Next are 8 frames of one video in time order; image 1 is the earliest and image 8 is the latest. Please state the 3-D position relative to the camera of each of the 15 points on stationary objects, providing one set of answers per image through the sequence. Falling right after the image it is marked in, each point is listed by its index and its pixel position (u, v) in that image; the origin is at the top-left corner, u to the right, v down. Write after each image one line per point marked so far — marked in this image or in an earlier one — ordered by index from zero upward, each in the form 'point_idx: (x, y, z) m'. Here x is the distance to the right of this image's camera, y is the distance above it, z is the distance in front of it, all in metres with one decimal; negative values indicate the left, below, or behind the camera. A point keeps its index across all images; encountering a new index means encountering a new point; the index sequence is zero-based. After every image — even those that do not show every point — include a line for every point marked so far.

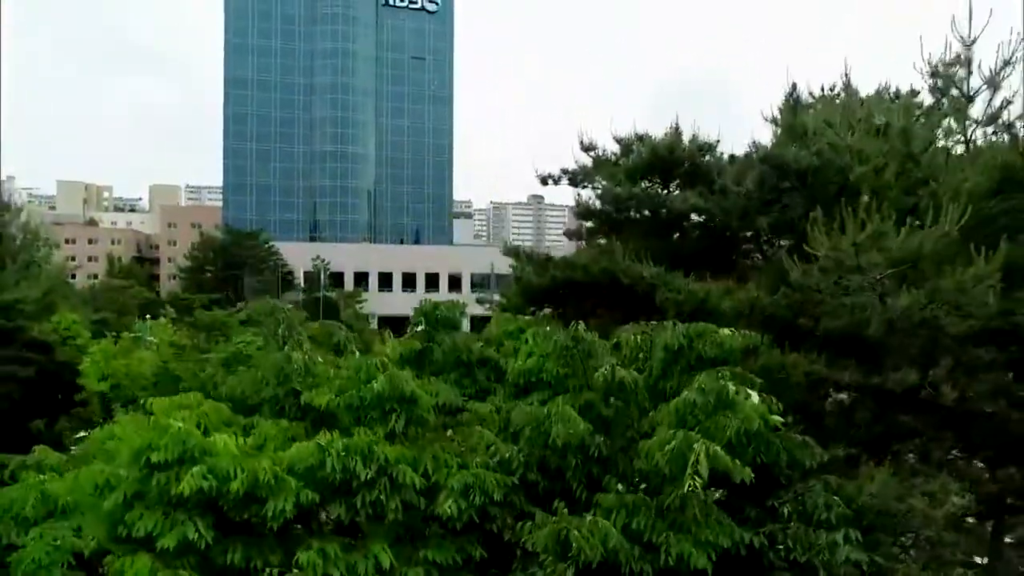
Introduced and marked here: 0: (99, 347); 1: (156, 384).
0: (-3.2, -0.5, +6.4) m
1: (-2.7, -0.7, +6.2) m
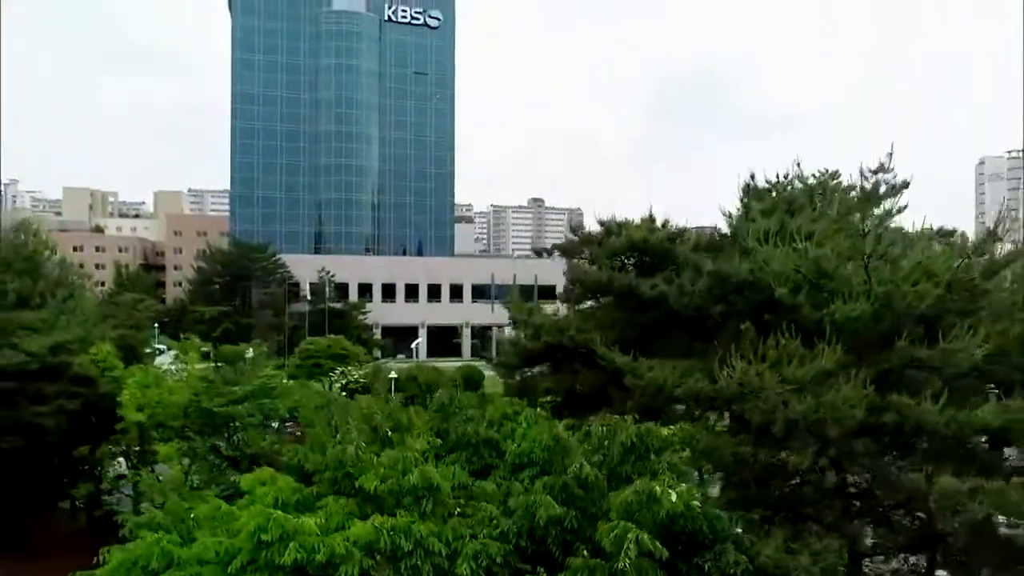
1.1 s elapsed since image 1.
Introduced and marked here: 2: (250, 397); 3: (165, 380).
0: (-3.2, -0.8, +7.0) m
1: (-2.7, -1.0, +6.8) m
2: (-2.3, -1.0, +6.8) m
3: (-3.0, -0.8, +7.1) m
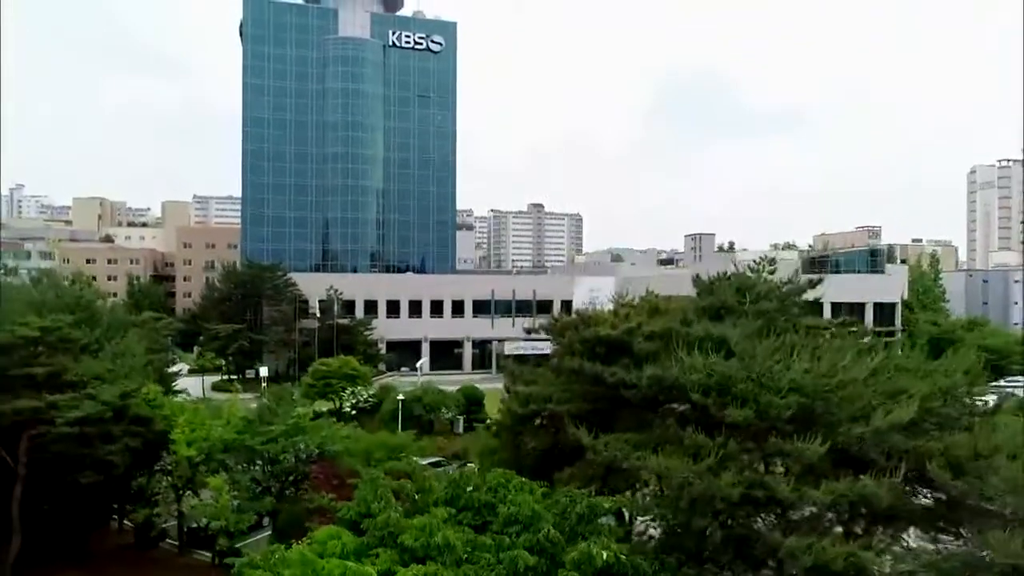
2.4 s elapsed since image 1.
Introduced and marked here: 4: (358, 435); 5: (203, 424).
0: (-3.2, -1.3, +8.1) m
1: (-2.8, -1.5, +8.0) m
2: (-2.3, -1.5, +7.9) m
3: (-3.1, -1.3, +8.3) m
4: (-1.6, -1.6, +8.6) m
5: (-3.1, -1.4, +8.2) m
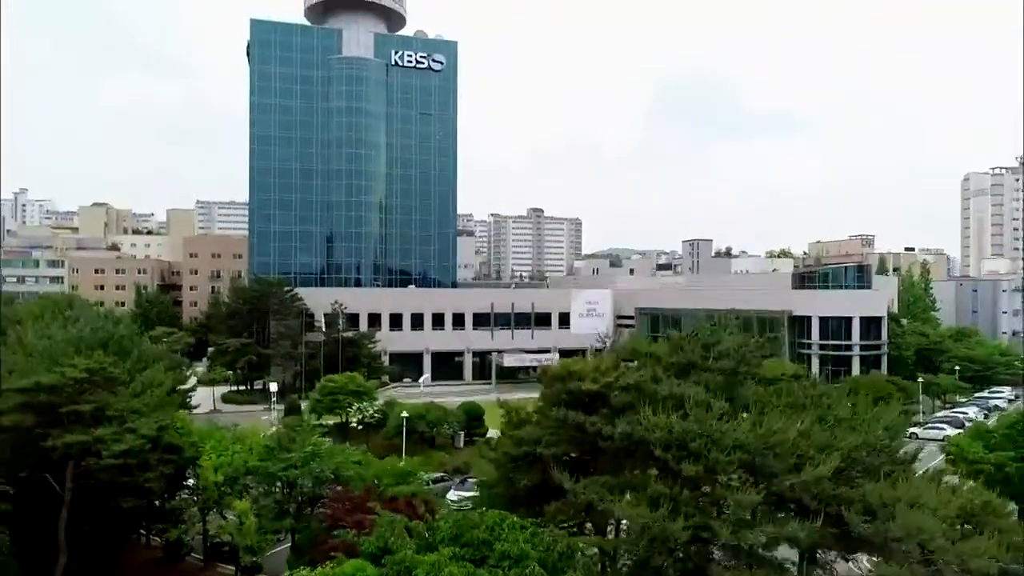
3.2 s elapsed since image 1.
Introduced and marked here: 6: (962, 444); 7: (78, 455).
0: (-3.3, -1.8, +9.0) m
1: (-2.8, -2.0, +8.8) m
2: (-2.3, -1.9, +8.7) m
3: (-3.1, -1.8, +9.1) m
4: (-1.6, -2.0, +9.4) m
5: (-3.2, -1.8, +9.0) m
6: (+6.1, -2.1, +11.2) m
7: (-4.2, -1.6, +7.9) m
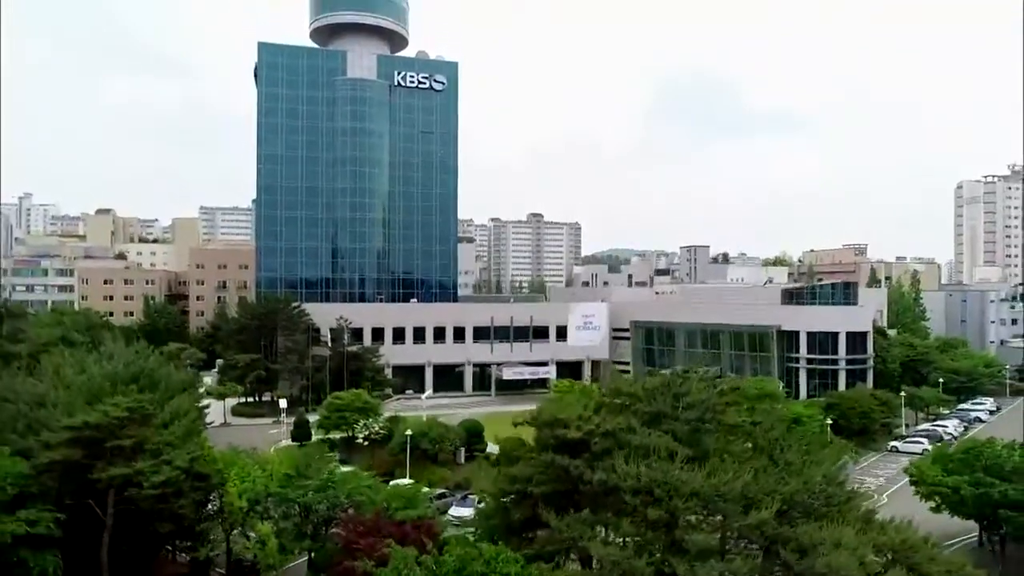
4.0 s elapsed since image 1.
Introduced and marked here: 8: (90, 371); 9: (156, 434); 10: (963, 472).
0: (-3.3, -2.3, +9.9) m
1: (-2.8, -2.5, +9.7) m
2: (-2.4, -2.4, +9.7) m
3: (-3.2, -2.3, +10.1) m
4: (-1.7, -2.5, +10.3) m
5: (-3.2, -2.3, +10.0) m
6: (+6.1, -2.6, +12.2) m
7: (-4.2, -2.1, +8.9) m
8: (-5.6, -1.1, +10.9) m
9: (-4.0, -1.6, +9.2) m
10: (+6.3, -2.6, +11.5) m
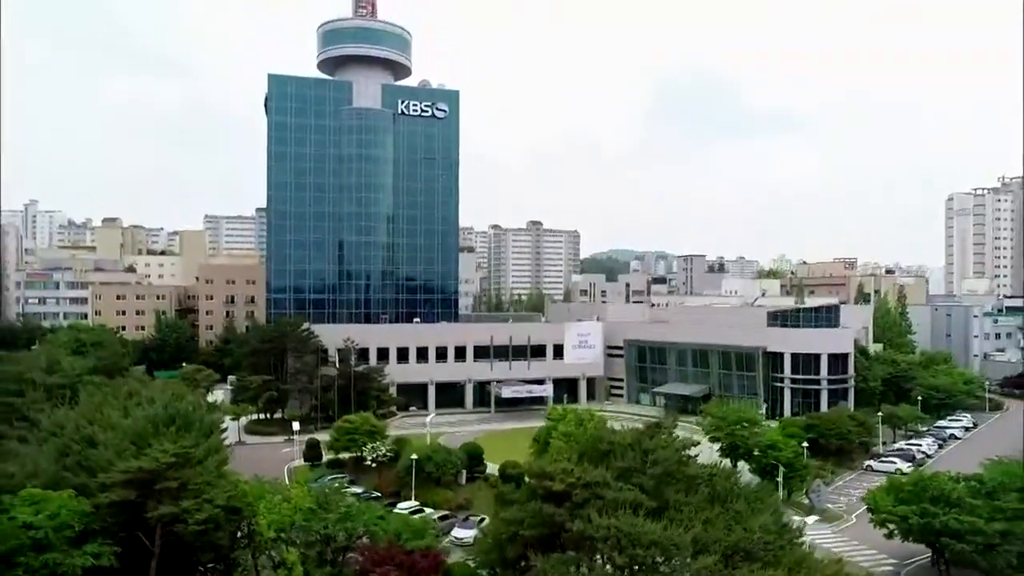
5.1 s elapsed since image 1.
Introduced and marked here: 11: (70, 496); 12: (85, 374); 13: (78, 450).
0: (-3.4, -3.1, +11.3) m
1: (-2.9, -3.2, +11.1) m
2: (-2.4, -3.2, +11.0) m
3: (-3.2, -3.1, +11.4) m
4: (-1.7, -3.3, +11.7) m
5: (-3.2, -3.1, +11.3) m
6: (+6.0, -3.4, +13.5) m
7: (-4.3, -2.9, +10.2) m
8: (-5.7, -1.9, +12.3) m
9: (-4.1, -2.4, +10.6) m
10: (+6.2, -3.3, +12.8) m
11: (-5.5, -2.6, +10.1) m
12: (-9.7, -2.0, +18.6) m
13: (-6.4, -2.4, +12.2) m
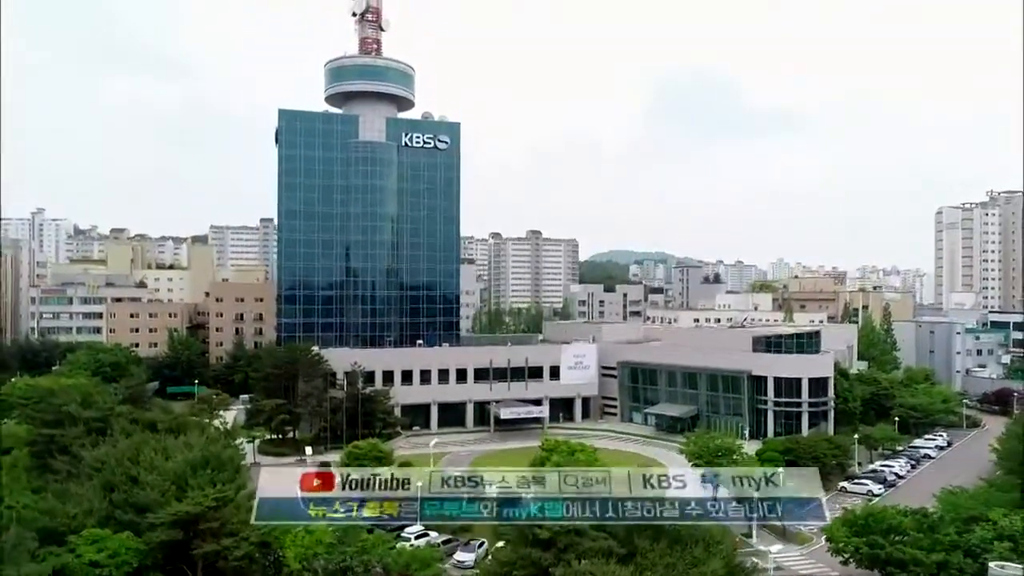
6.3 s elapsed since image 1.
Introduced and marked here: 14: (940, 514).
0: (-3.4, -4.0, +12.8) m
1: (-3.0, -4.2, +12.7) m
2: (-2.5, -4.1, +12.6) m
3: (-3.3, -4.0, +13.0) m
4: (-1.8, -4.2, +13.2) m
5: (-3.3, -4.0, +12.9) m
6: (+6.0, -4.3, +15.1) m
7: (-4.4, -3.9, +11.8) m
8: (-5.7, -2.8, +13.8) m
9: (-4.1, -3.4, +12.2) m
10: (+6.2, -4.3, +14.4) m
11: (-5.5, -3.5, +11.7) m
12: (-9.7, -3.0, +20.2) m
13: (-6.5, -3.3, +13.8) m
14: (+7.8, -4.1, +14.9) m
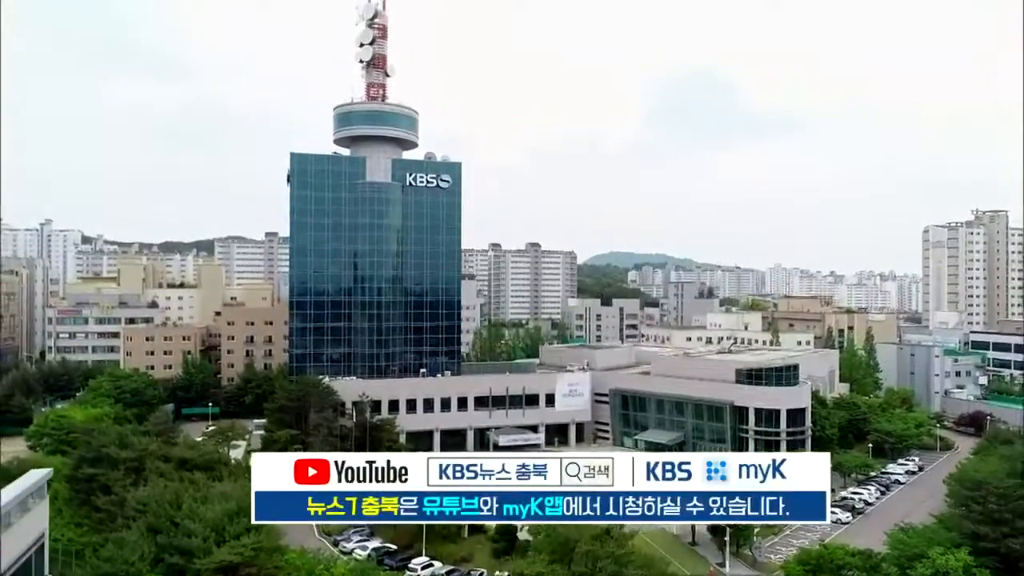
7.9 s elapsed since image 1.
0: (-3.5, -5.4, +14.8) m
1: (-3.0, -5.5, +14.7) m
2: (-2.6, -5.5, +14.6) m
3: (-3.4, -5.4, +15.0) m
4: (-1.9, -5.6, +15.2) m
5: (-3.4, -5.4, +14.9) m
6: (+5.9, -5.7, +17.1) m
7: (-4.4, -5.2, +13.8) m
8: (-5.8, -4.2, +15.8) m
9: (-4.2, -4.7, +14.1) m
10: (+6.1, -5.6, +16.4) m
11: (-5.6, -4.9, +13.7) m
12: (-9.8, -4.3, +22.2) m
13: (-6.6, -4.7, +15.8) m
14: (+7.7, -5.5, +16.9) m
